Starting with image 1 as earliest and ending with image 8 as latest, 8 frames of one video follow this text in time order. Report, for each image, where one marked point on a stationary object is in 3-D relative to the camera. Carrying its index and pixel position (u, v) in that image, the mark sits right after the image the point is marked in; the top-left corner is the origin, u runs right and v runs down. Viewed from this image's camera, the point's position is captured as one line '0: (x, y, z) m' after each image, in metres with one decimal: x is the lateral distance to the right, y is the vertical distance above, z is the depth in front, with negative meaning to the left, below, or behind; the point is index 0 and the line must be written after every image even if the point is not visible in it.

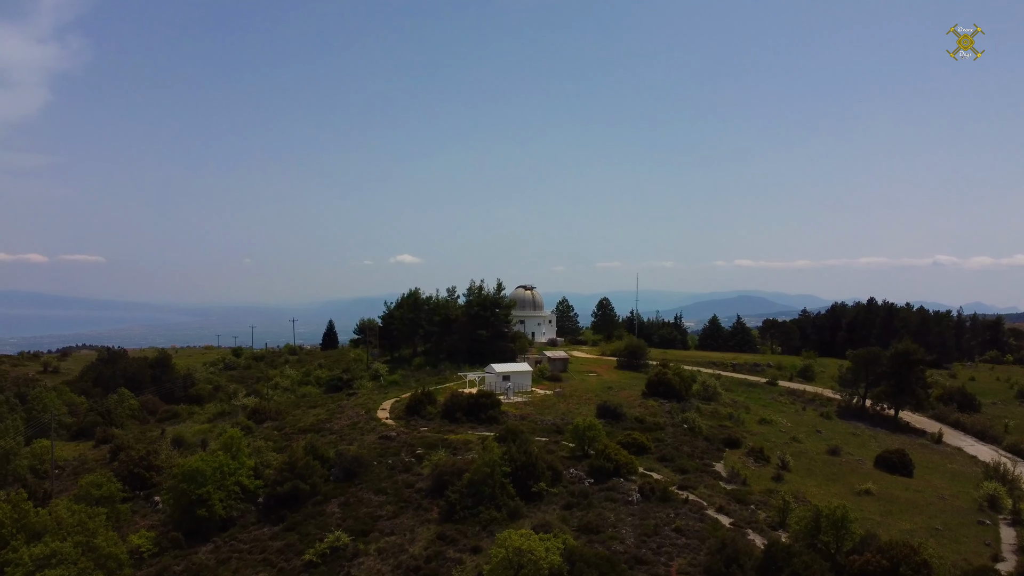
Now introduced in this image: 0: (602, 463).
0: (+3.0, -5.9, +19.8) m
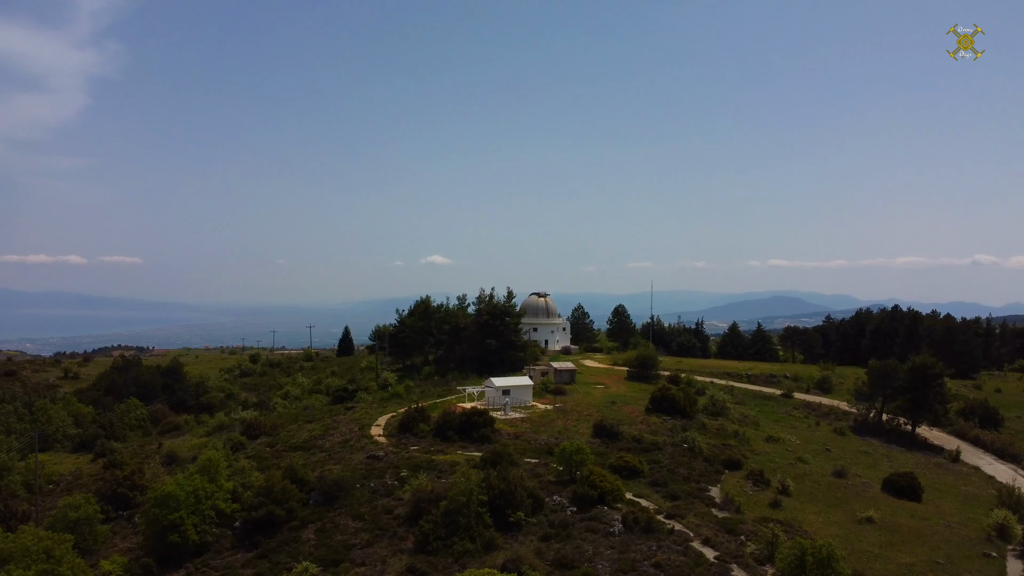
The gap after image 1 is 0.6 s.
0: (+2.4, -6.6, +19.2) m
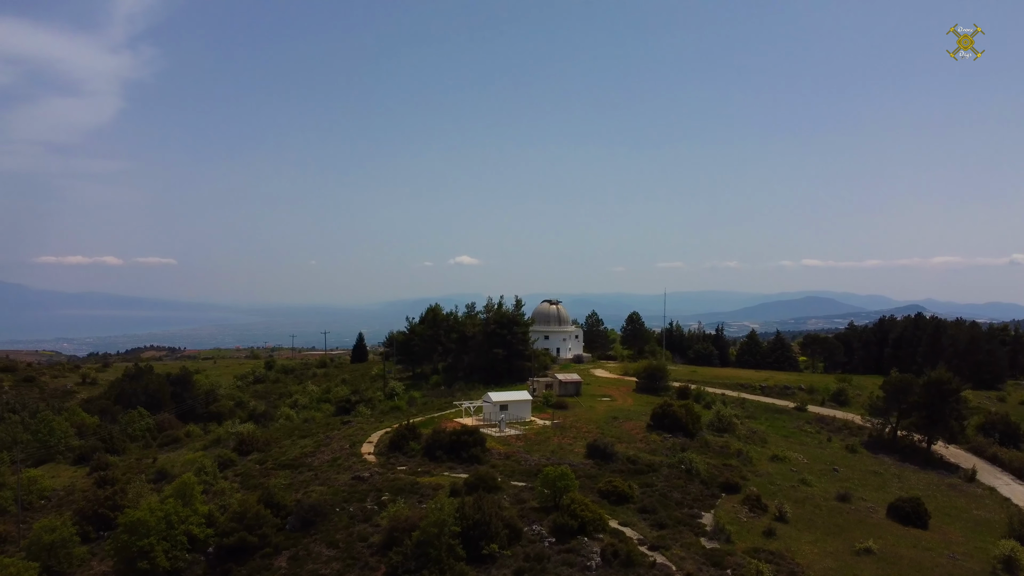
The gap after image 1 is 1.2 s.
0: (+1.7, -7.3, +18.5) m
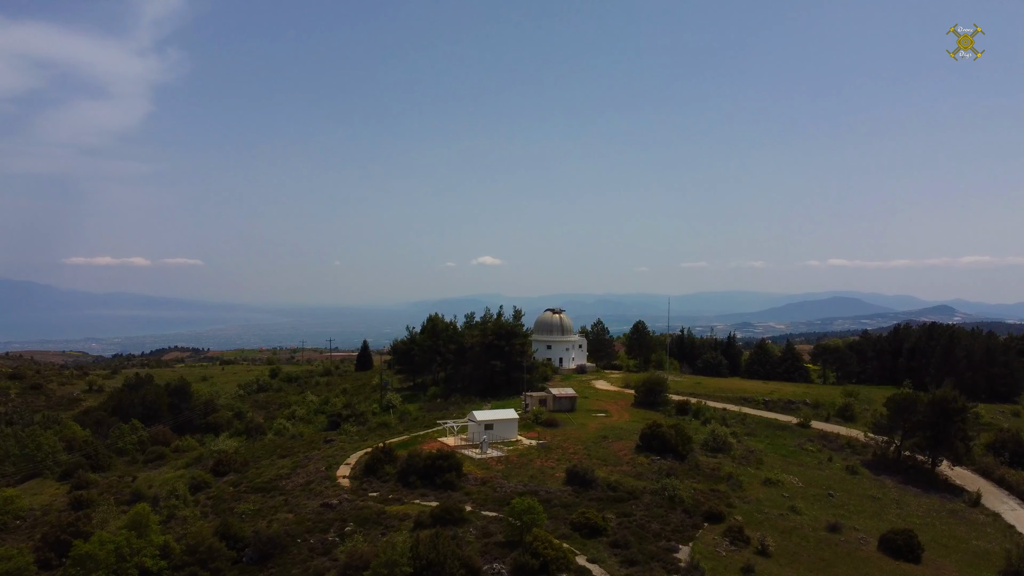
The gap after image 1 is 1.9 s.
0: (+0.5, -8.2, +17.8) m
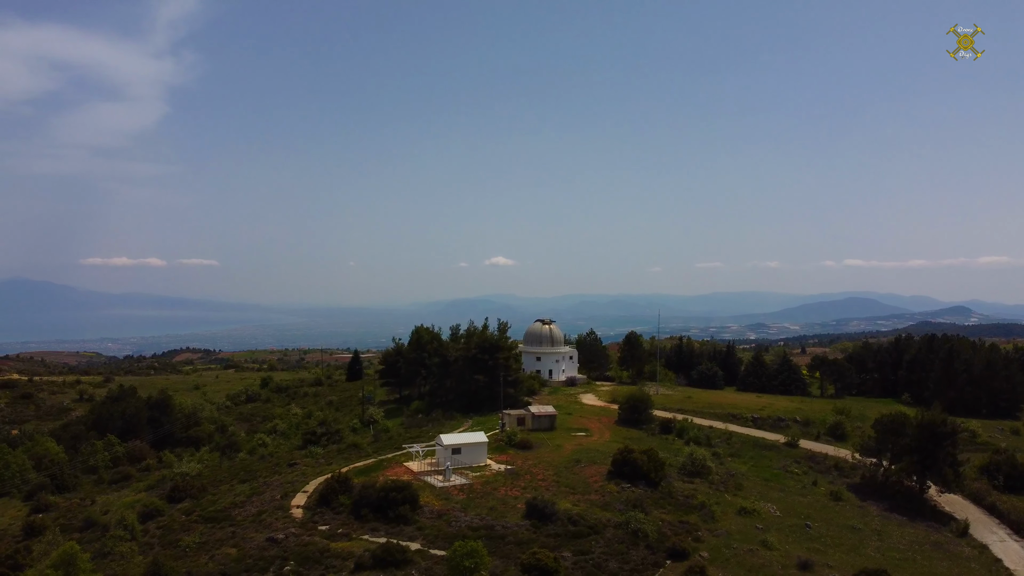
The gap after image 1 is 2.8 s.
0: (-1.4, -9.2, +16.9) m
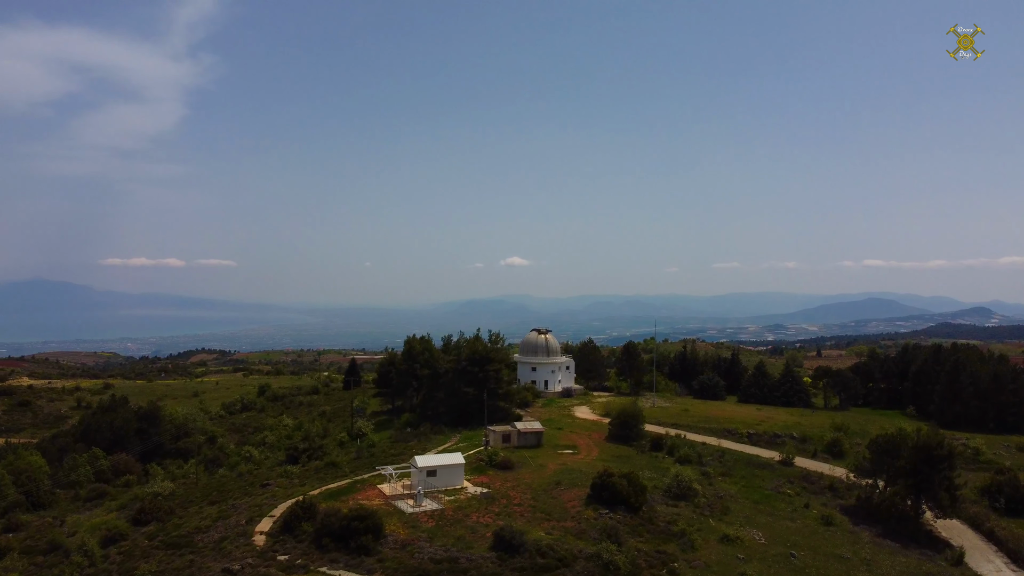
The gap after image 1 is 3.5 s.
0: (-2.9, -10.1, +16.1) m
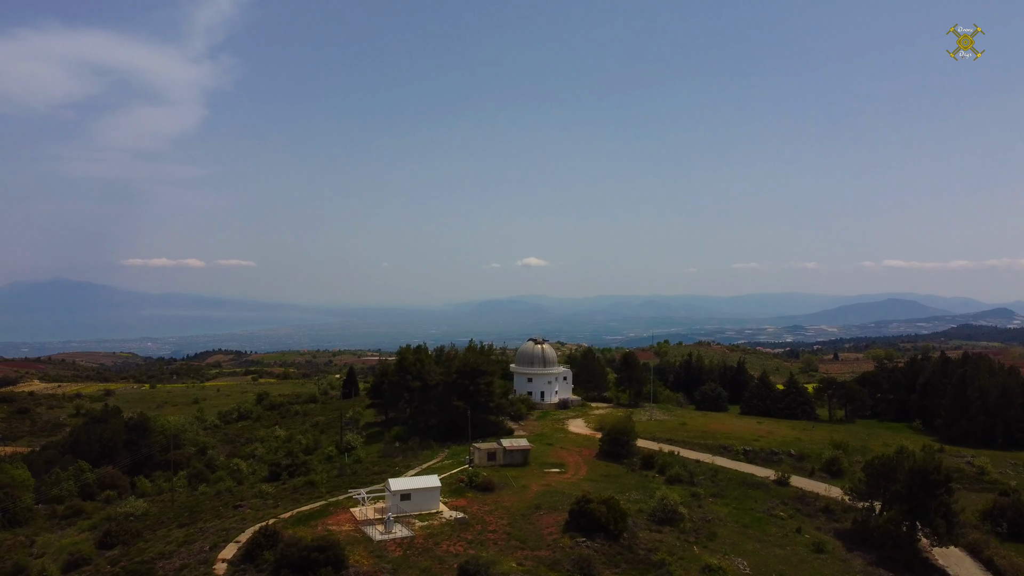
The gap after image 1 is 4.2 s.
0: (-4.3, -11.0, +15.3) m
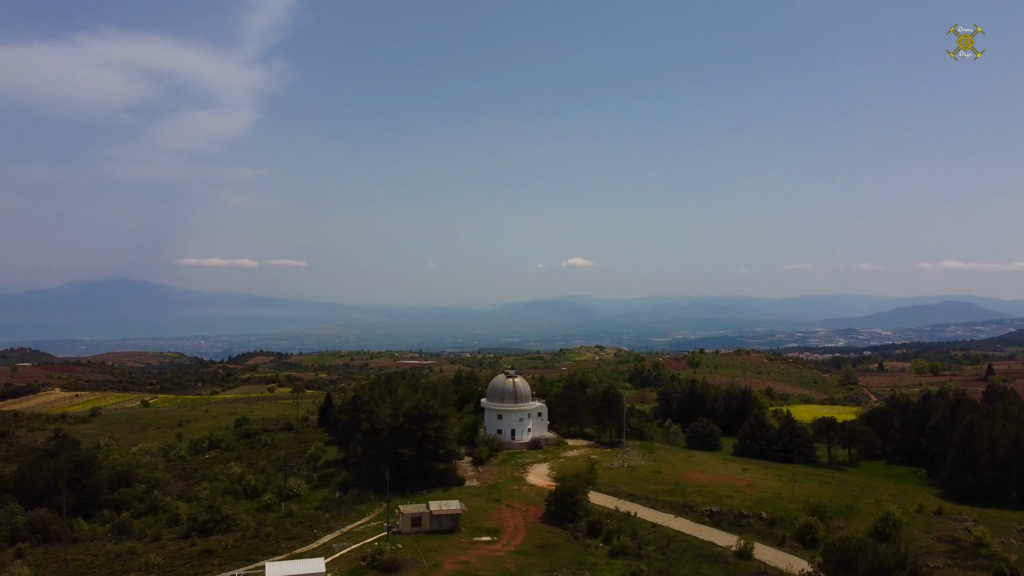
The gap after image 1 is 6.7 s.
0: (-10.2, -13.9, +12.5) m
